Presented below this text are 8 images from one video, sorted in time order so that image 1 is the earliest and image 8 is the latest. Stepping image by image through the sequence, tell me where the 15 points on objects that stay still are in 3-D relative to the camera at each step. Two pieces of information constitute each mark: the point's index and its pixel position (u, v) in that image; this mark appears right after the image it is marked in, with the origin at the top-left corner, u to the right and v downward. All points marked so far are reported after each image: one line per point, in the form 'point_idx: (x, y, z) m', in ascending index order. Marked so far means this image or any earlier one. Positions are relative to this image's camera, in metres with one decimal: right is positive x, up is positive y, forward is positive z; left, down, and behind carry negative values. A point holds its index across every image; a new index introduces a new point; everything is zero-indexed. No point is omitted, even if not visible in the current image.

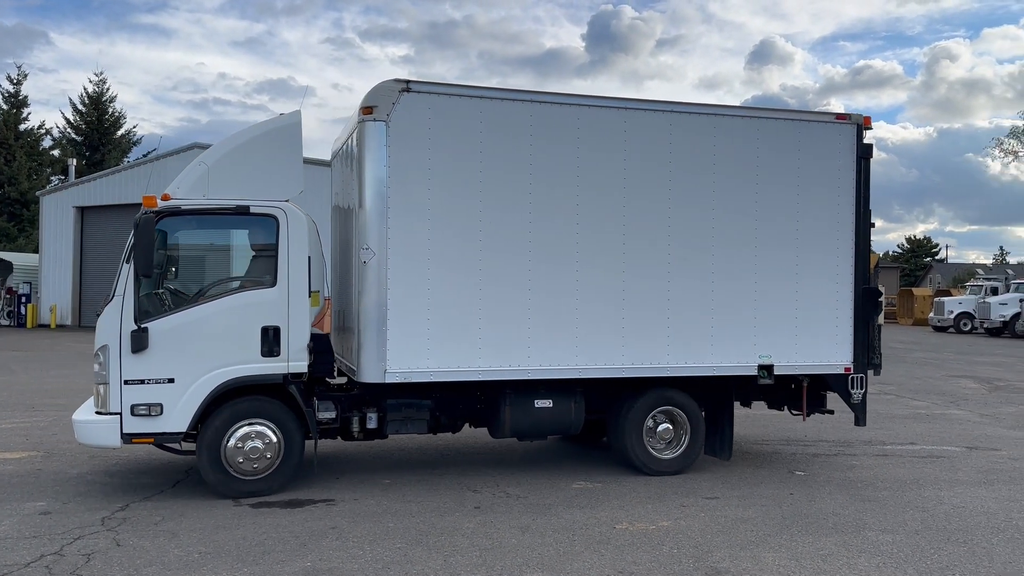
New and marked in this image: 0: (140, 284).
0: (-2.7, 0.0, +6.5) m
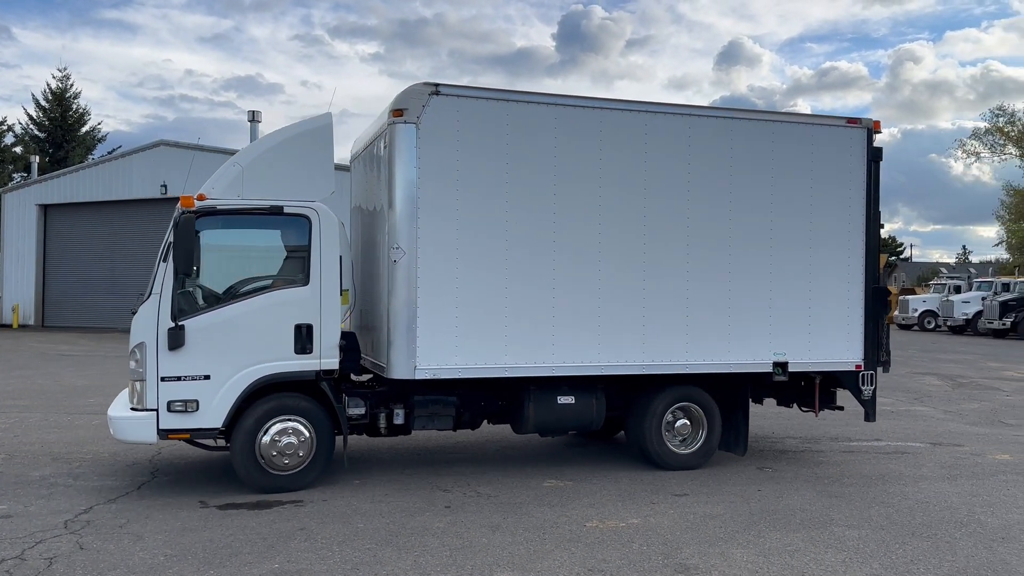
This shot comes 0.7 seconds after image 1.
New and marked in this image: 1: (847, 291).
0: (-2.5, 0.0, +6.7) m
1: (+3.0, 0.0, +7.7) m
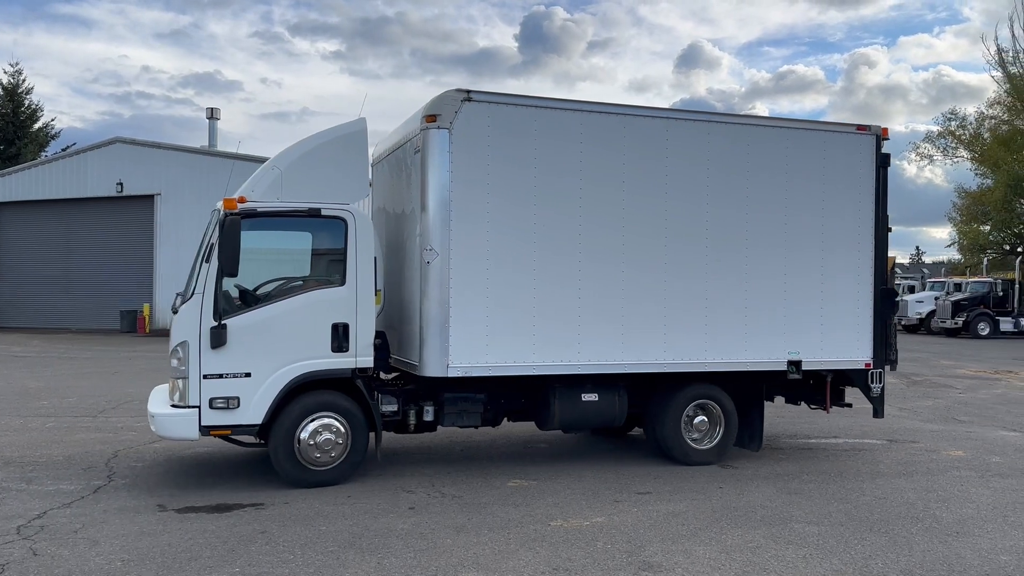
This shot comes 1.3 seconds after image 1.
0: (-2.2, 0.0, +6.8) m
1: (+3.2, 0.0, +8.0) m
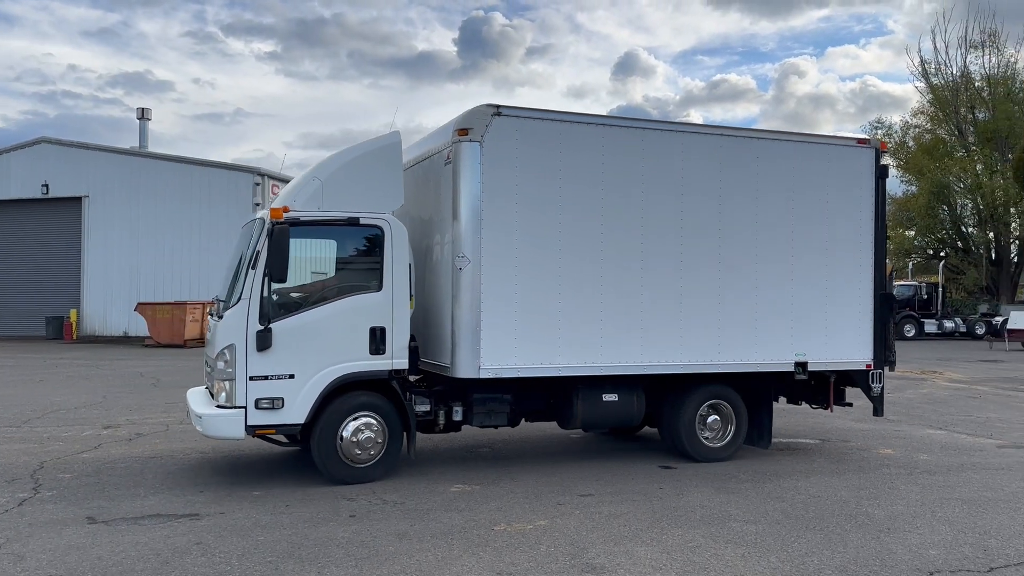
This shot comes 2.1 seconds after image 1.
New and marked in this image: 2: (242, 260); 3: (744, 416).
0: (-1.9, 0.0, +7.0) m
1: (+3.4, -0.1, +8.6) m
2: (-2.2, +0.2, +7.4) m
3: (+2.2, -1.2, +8.4) m
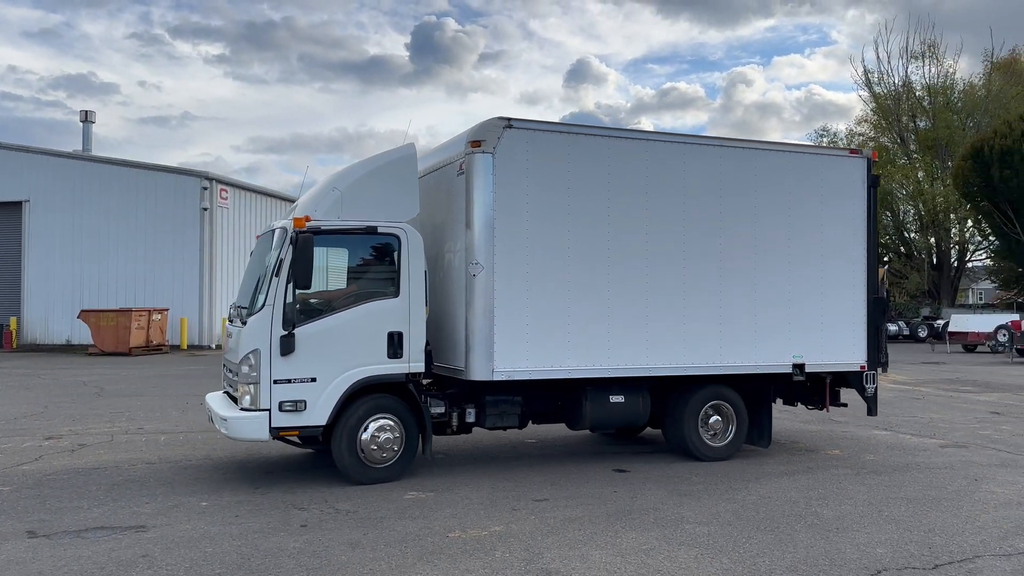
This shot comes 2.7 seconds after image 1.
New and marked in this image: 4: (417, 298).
0: (-1.8, -0.1, +7.0) m
1: (+3.5, -0.1, +8.9) m
2: (-2.1, +0.1, +7.4) m
3: (+2.3, -1.3, +8.7) m
4: (-0.8, -0.1, +7.6) m
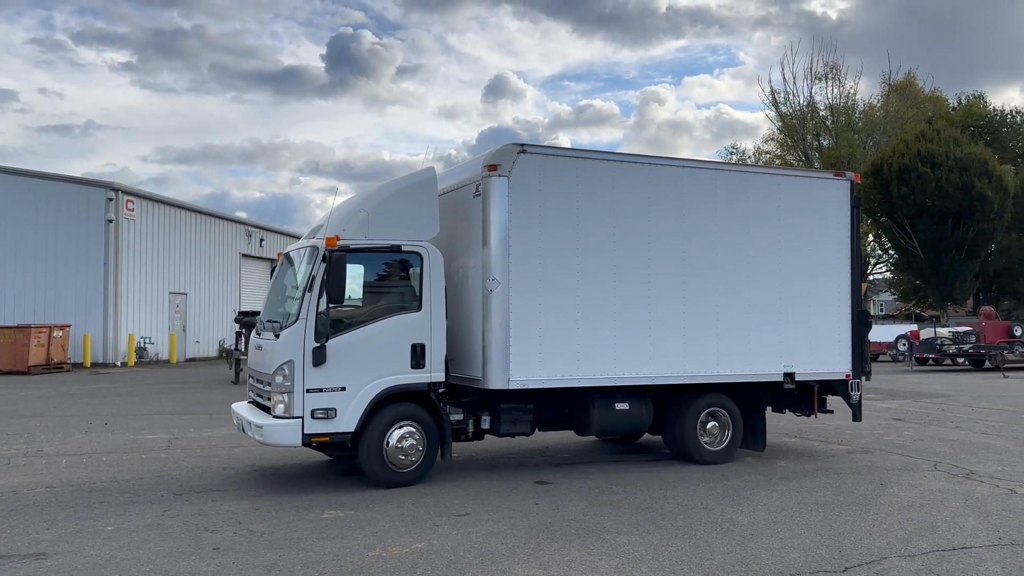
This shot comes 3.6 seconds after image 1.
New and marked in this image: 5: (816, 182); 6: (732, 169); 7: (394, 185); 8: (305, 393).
0: (-1.6, -0.2, +7.1) m
1: (+3.5, -0.2, +9.5) m
2: (-1.9, 0.0, +7.5) m
3: (+2.4, -1.4, +9.2) m
4: (-0.6, -0.2, +7.8) m
5: (+3.3, +1.2, +9.5) m
6: (+2.3, +1.3, +9.2) m
7: (-1.1, +0.9, +8.1) m
8: (-1.7, -0.9, +7.0) m
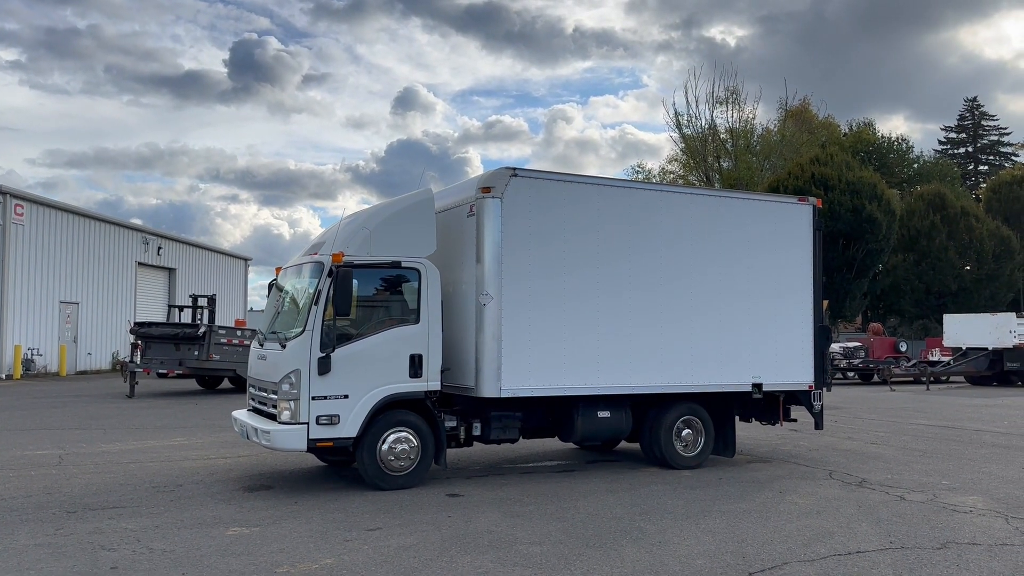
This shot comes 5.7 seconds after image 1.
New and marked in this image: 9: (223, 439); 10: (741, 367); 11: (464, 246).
0: (-1.5, -0.2, +7.2) m
1: (+3.3, -0.4, +10.1) m
2: (-1.9, 0.0, +7.5) m
3: (+2.2, -1.5, +9.6) m
4: (-0.7, -0.3, +7.9) m
5: (+3.0, +1.0, +10.0) m
6: (+2.1, +1.1, +9.6) m
7: (-1.1, +0.8, +8.2) m
8: (-1.6, -1.0, +7.1) m
9: (-4.3, -2.3, +13.3) m
10: (+2.5, -0.8, +9.7) m
11: (-0.5, +0.5, +8.5) m
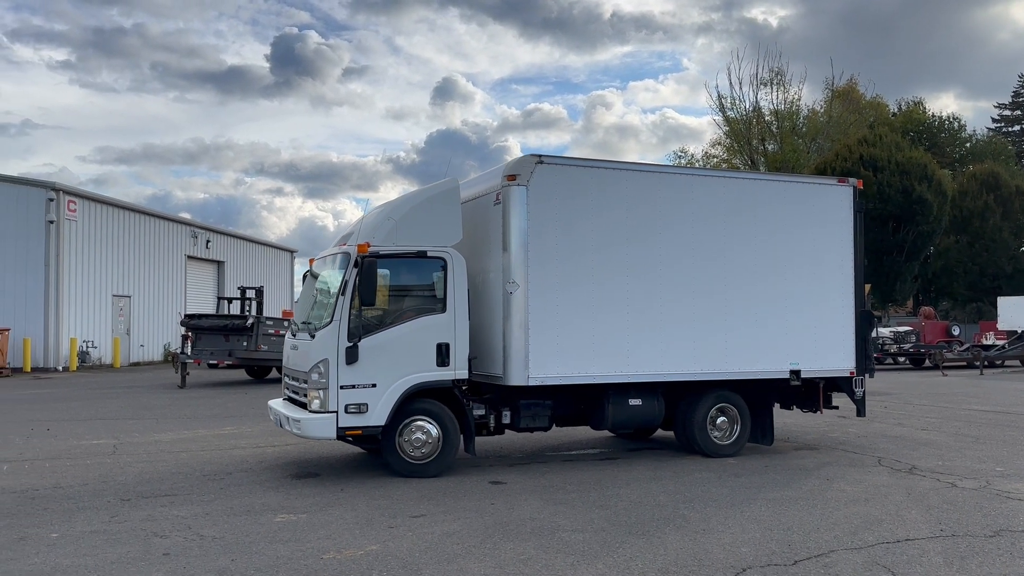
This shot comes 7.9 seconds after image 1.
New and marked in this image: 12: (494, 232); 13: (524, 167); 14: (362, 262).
0: (-1.3, -0.1, +7.2) m
1: (+3.6, -0.2, +9.8) m
2: (-1.6, 0.0, +7.5) m
3: (+2.5, -1.4, +9.4) m
4: (-0.4, -0.2, +7.8) m
5: (+3.4, +1.2, +9.8) m
6: (+2.4, +1.3, +9.4) m
7: (-0.9, +0.9, +8.1) m
8: (-1.4, -0.9, +7.0) m
9: (-3.8, -2.2, +13.4) m
10: (+2.9, -0.6, +9.4) m
11: (-0.2, +0.6, +8.4) m
12: (-0.2, +0.6, +8.3) m
13: (+0.1, +1.3, +8.2) m
14: (-1.2, +0.3, +7.1) m
